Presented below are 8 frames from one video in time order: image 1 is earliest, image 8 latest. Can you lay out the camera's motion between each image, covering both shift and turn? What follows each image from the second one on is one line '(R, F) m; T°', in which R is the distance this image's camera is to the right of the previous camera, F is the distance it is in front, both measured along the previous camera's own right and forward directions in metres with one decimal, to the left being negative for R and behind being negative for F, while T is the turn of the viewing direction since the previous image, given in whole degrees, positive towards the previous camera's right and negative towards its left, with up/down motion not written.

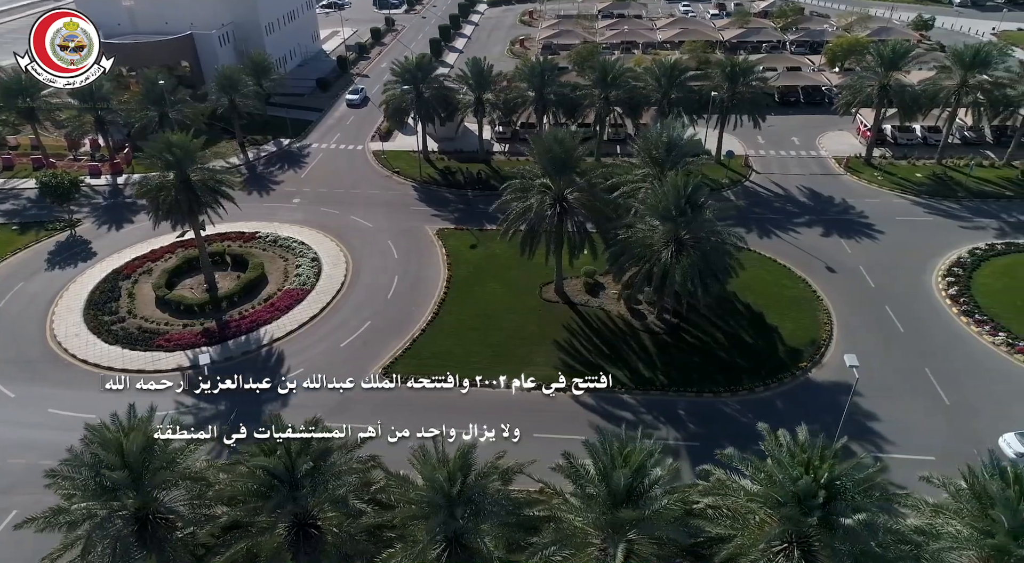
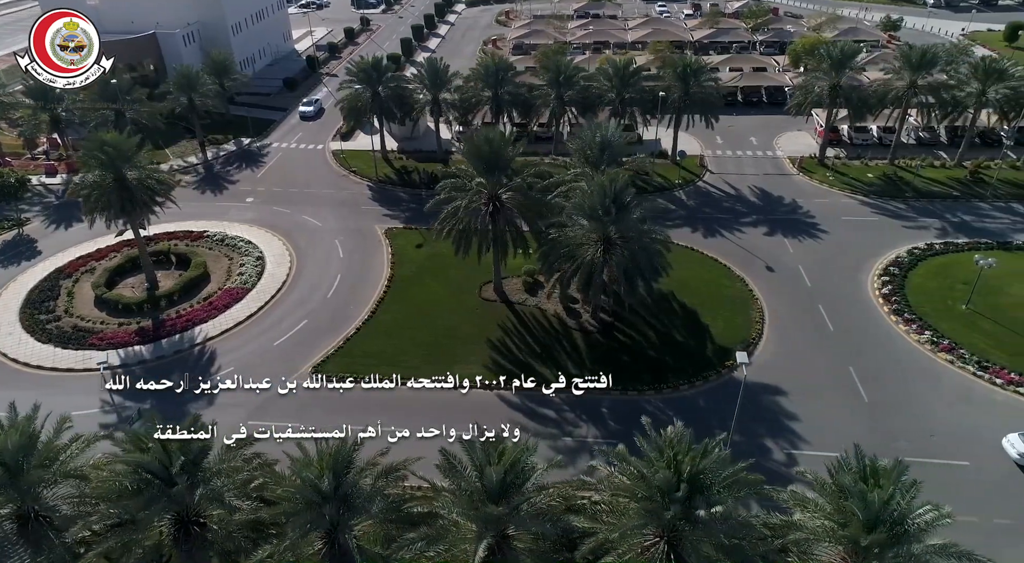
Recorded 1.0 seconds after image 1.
(+3.5, -0.2) m; 0°
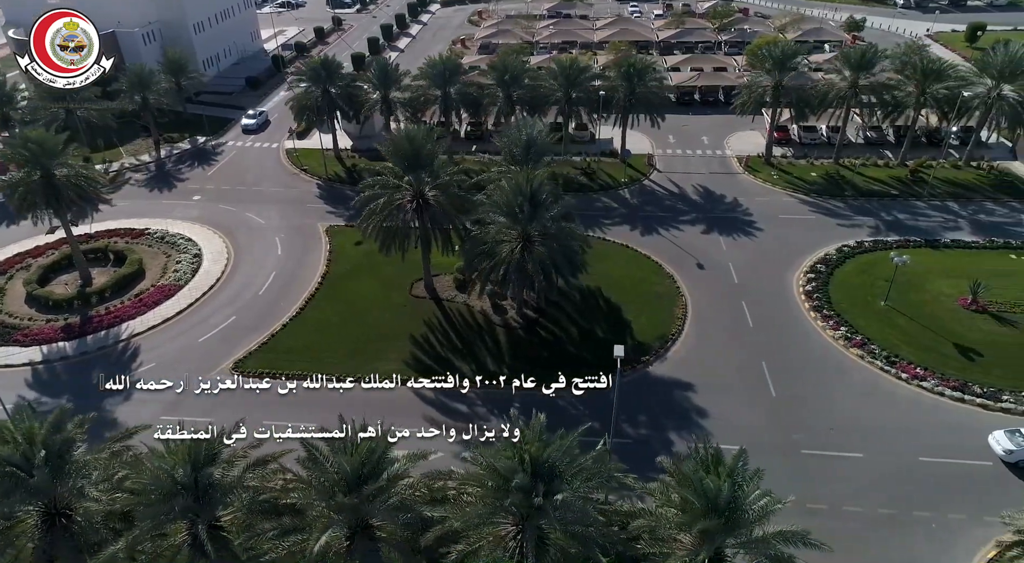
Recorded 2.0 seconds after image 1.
(+4.1, -0.4) m; 0°
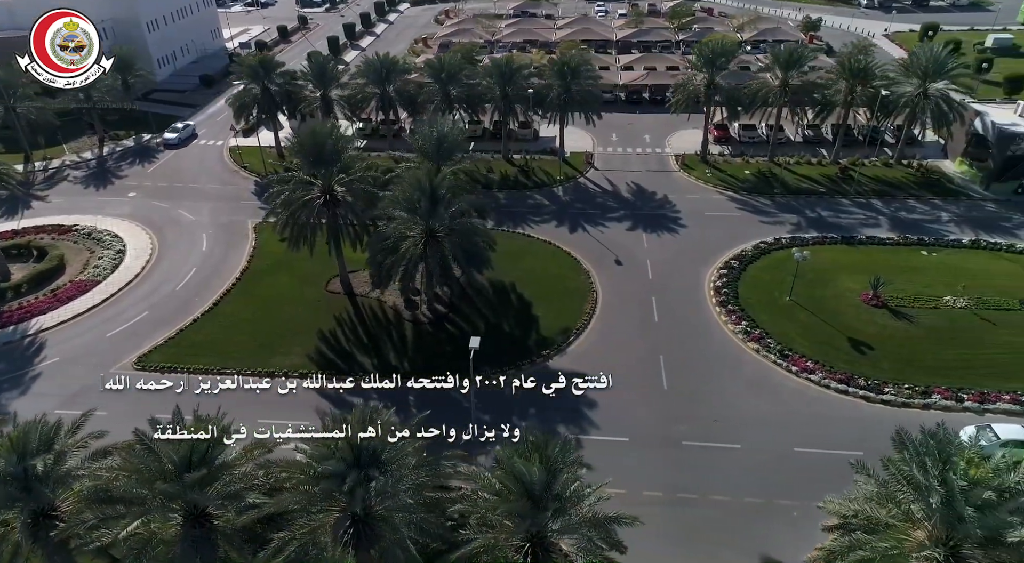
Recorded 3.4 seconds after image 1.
(+5.0, -0.4) m; 0°
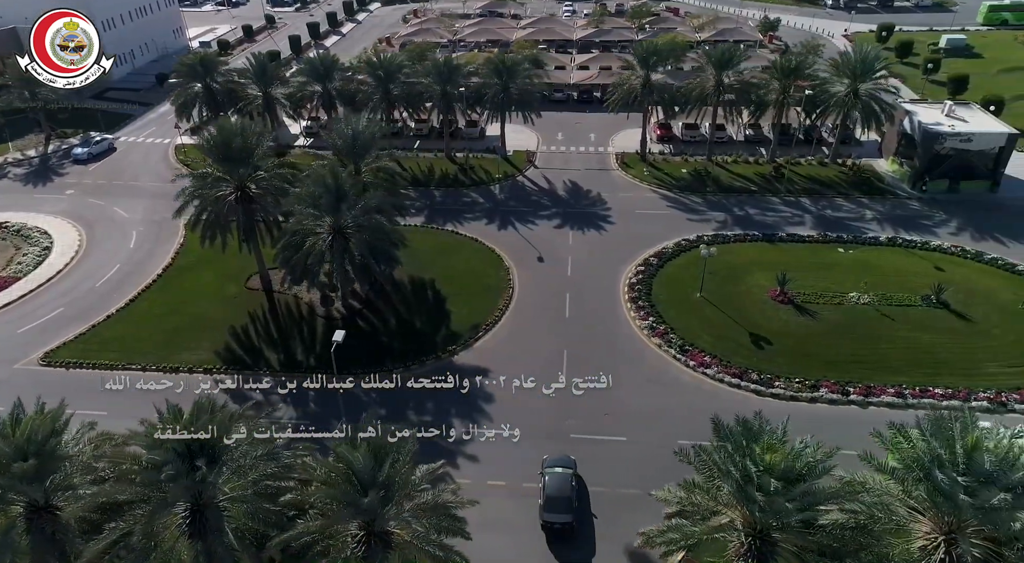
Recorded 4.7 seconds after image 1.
(+4.8, -0.4) m; 0°
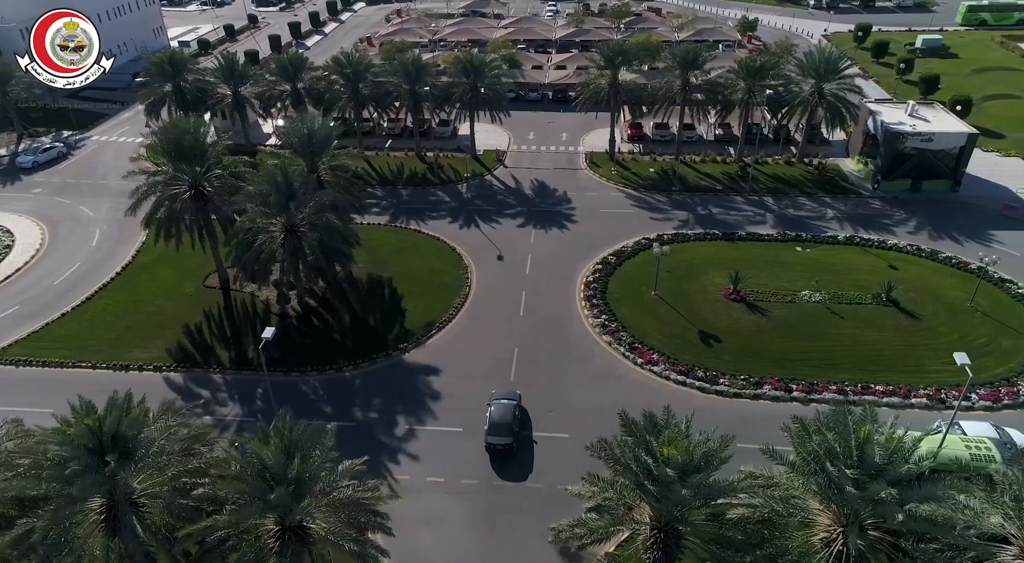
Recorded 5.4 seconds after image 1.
(+2.5, -0.2) m; 0°
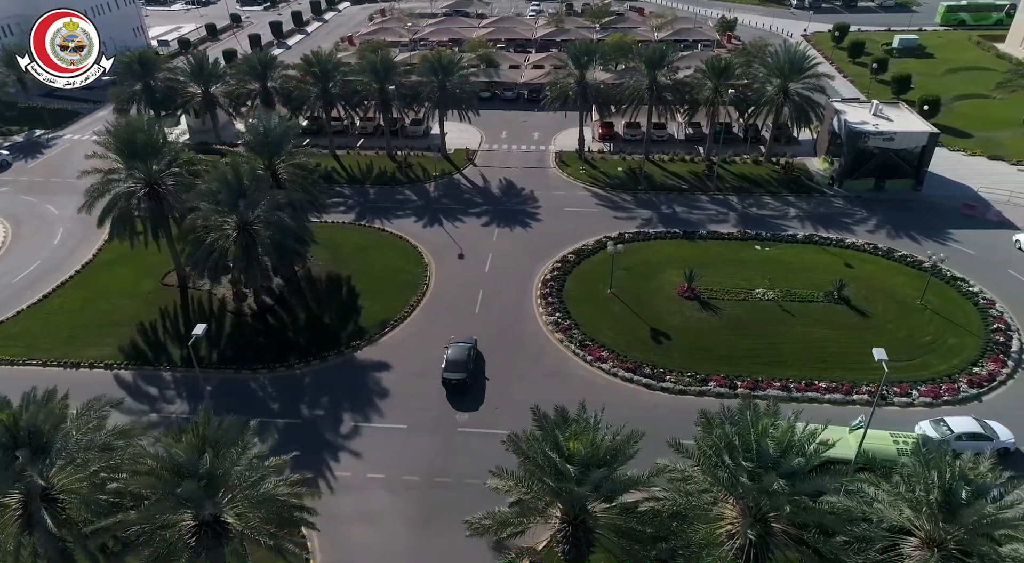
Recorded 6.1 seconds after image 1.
(+2.5, -0.1) m; 0°
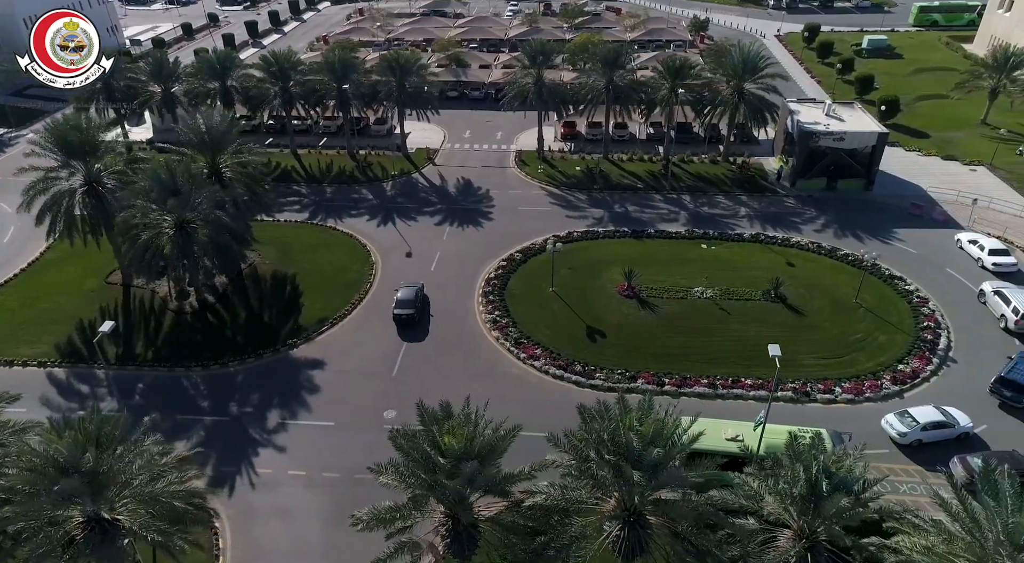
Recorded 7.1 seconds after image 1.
(+3.3, -0.2) m; 0°
